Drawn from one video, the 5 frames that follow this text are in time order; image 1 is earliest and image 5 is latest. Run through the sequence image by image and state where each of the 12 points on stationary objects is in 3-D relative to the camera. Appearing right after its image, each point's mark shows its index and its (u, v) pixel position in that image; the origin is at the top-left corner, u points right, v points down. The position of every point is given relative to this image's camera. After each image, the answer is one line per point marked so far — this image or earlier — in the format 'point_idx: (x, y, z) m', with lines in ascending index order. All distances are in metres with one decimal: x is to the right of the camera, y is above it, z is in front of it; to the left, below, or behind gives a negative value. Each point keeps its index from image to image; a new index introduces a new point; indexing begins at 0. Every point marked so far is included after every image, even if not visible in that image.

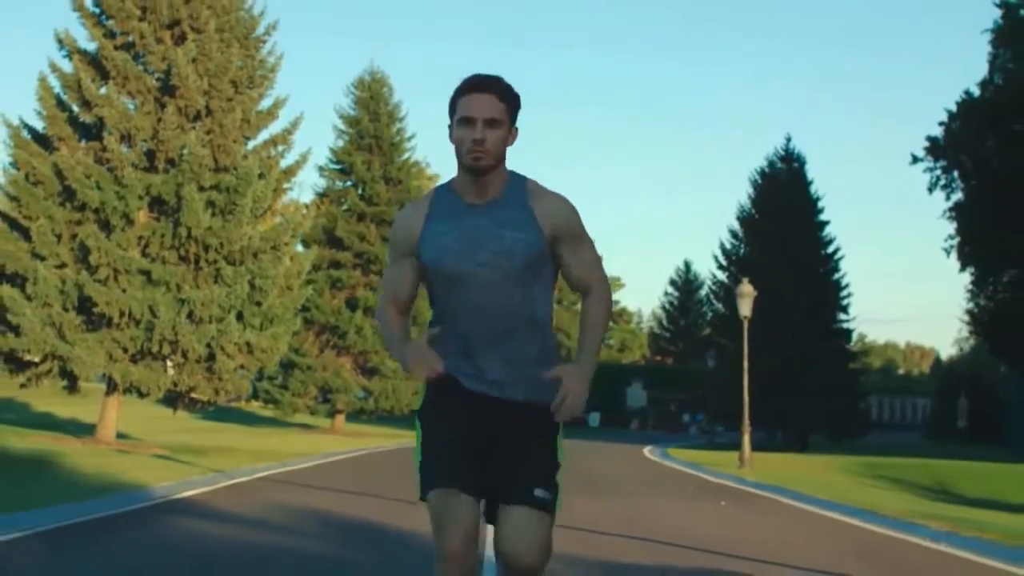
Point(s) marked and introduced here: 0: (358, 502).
0: (-1.6, -2.3, +15.3) m
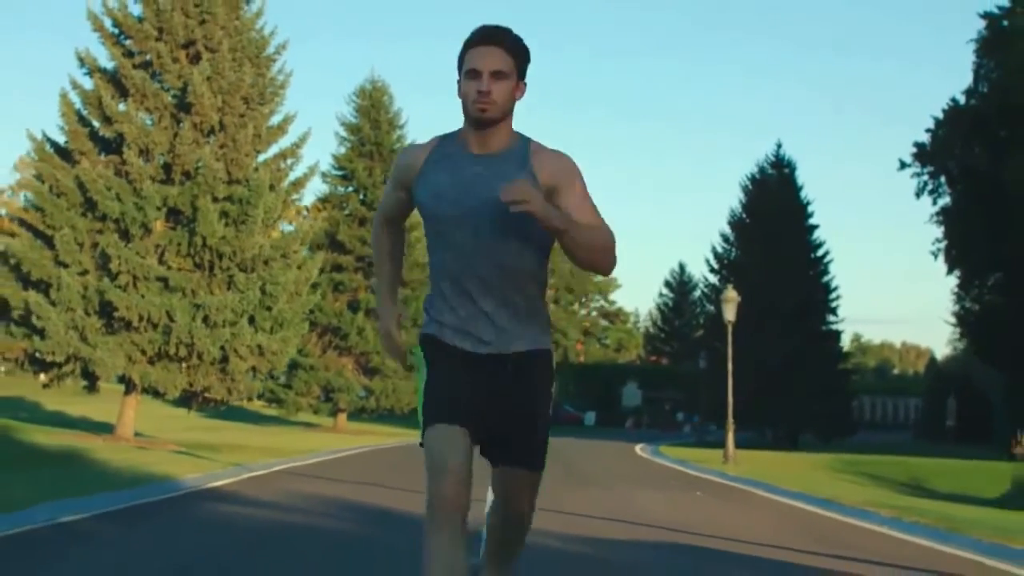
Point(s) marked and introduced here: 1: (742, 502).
0: (-1.7, -2.5, +17.1) m
1: (+3.2, -2.9, +19.1) m
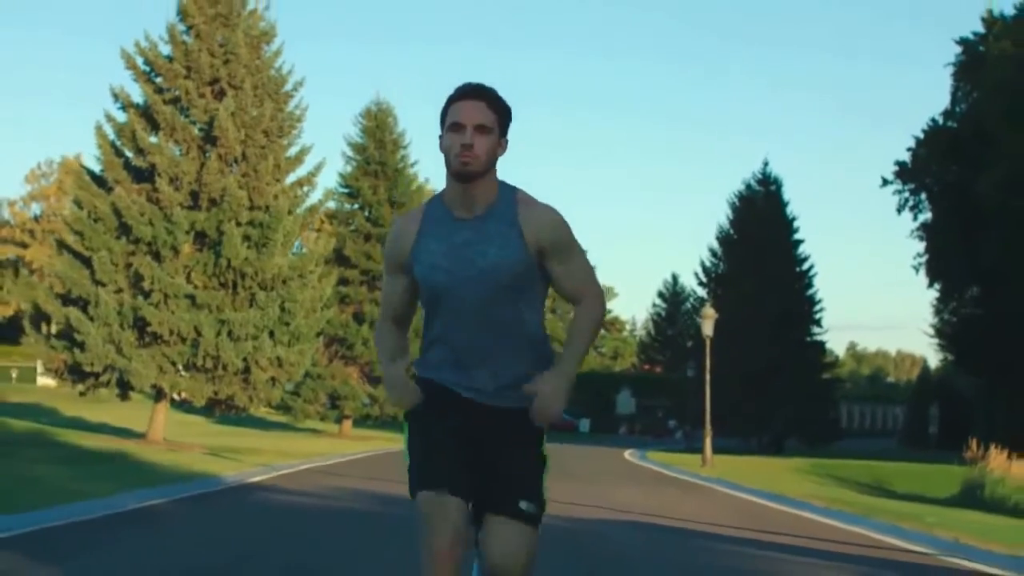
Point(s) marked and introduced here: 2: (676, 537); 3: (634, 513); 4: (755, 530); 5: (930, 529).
0: (-1.7, -2.9, +20.2) m
1: (+3.1, -3.3, +22.1) m
2: (+1.7, -2.6, +14.9) m
3: (+1.6, -2.9, +18.1) m
4: (+2.8, -2.7, +15.7) m
5: (+4.8, -2.7, +15.9) m
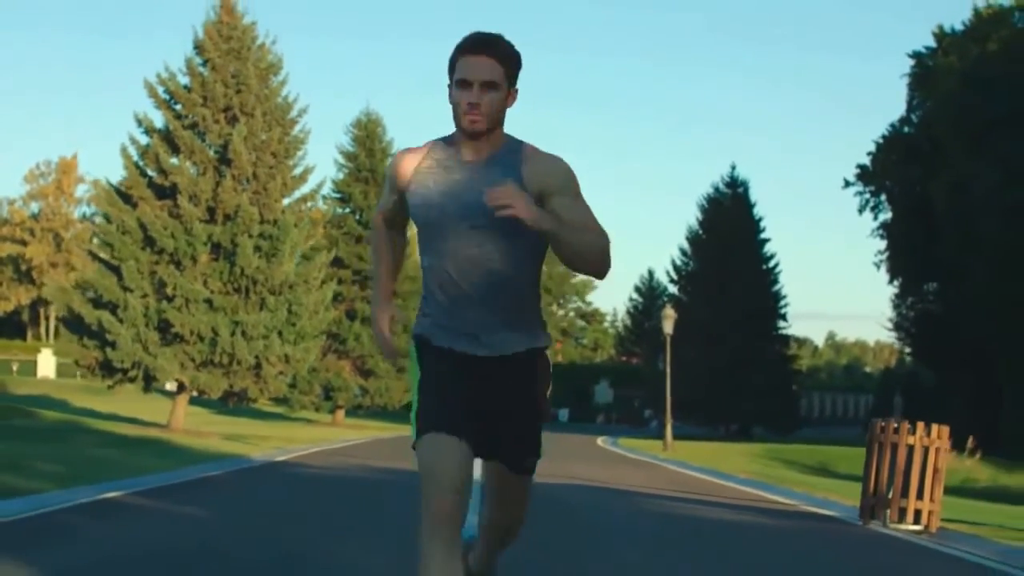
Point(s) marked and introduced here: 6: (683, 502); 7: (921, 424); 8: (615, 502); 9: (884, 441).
0: (-2.1, -3.1, +24.6) m
1: (+2.7, -3.5, +26.6) m
2: (+1.5, -2.9, +19.3) m
3: (+1.3, -3.1, +22.5) m
4: (+2.5, -3.0, +20.2) m
5: (+4.5, -3.0, +20.4) m
6: (+2.2, -2.8, +18.3) m
7: (+4.2, -1.4, +14.3) m
8: (+1.3, -2.8, +18.2) m
9: (+3.8, -1.6, +14.5) m
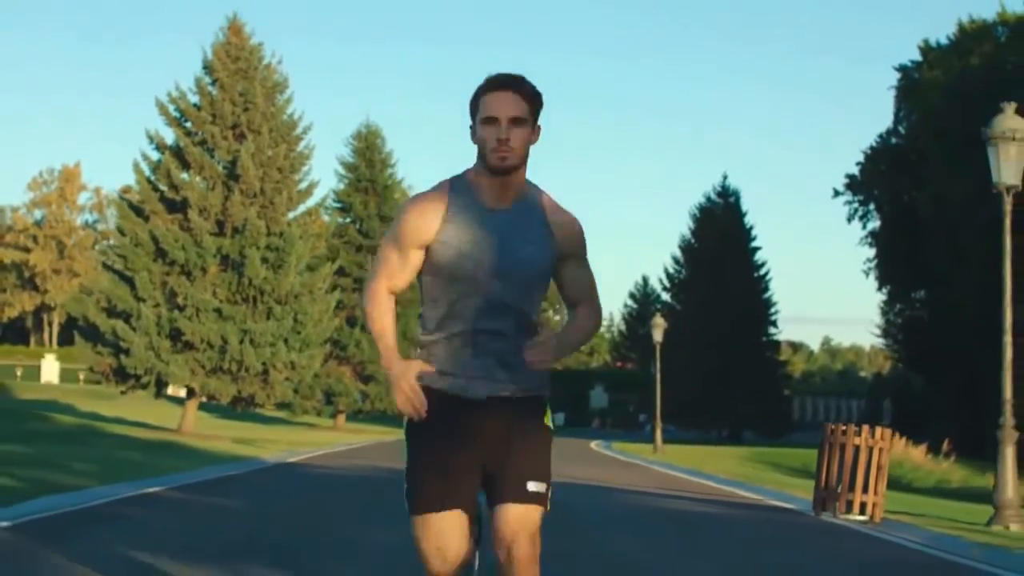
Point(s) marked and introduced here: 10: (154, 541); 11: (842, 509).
0: (-2.2, -3.3, +26.4) m
1: (+2.6, -3.8, +28.4) m
2: (+1.4, -3.1, +21.1) m
3: (+1.2, -3.4, +24.3) m
4: (+2.4, -3.2, +22.0) m
5: (+4.4, -3.2, +22.2) m
6: (+2.1, -3.0, +20.1) m
7: (+4.1, -1.6, +16.1) m
8: (+1.2, -3.0, +19.9) m
9: (+3.8, -1.8, +16.3) m
10: (-3.9, -2.7, +15.1) m
11: (+3.8, -2.5, +16.0) m
